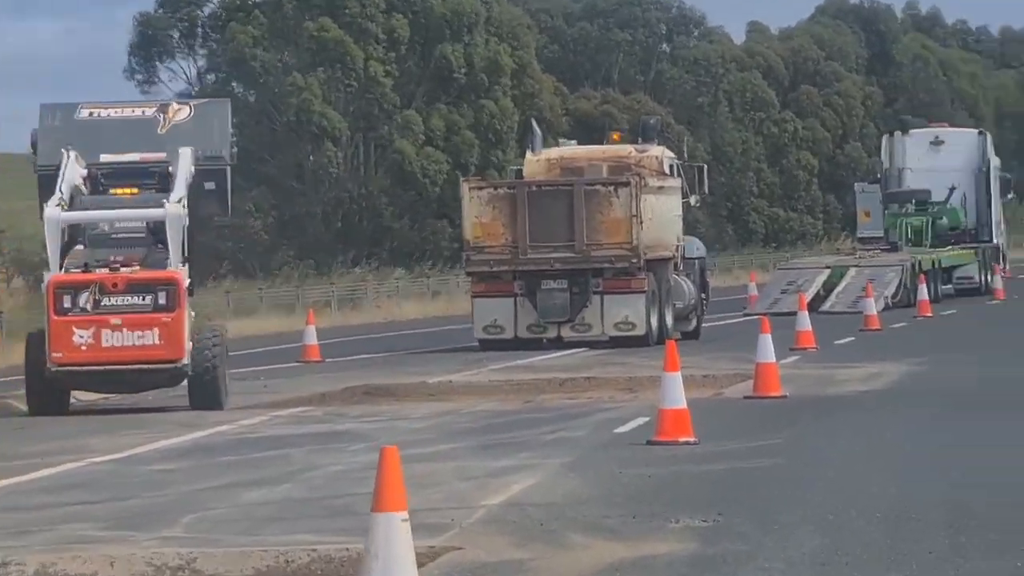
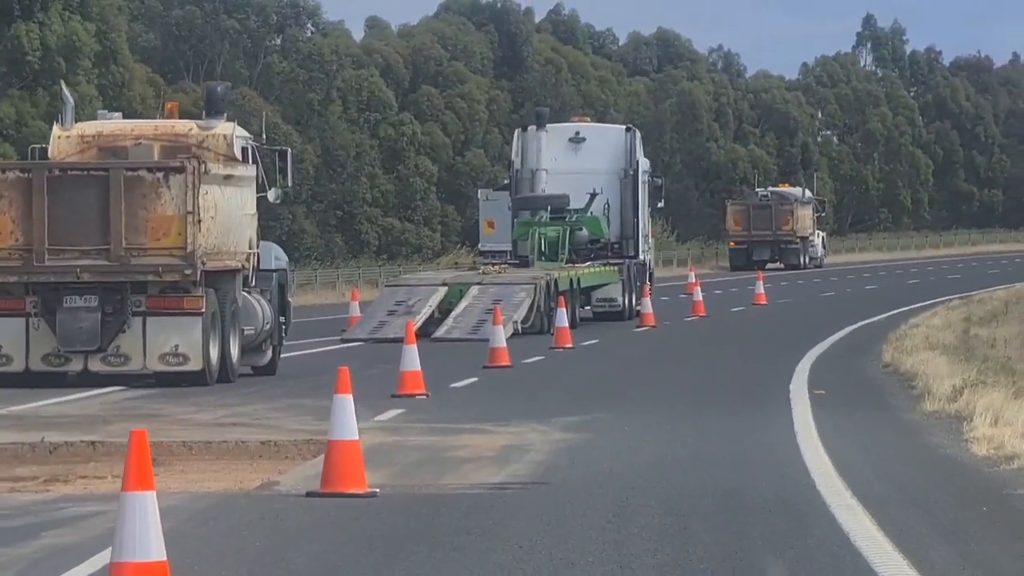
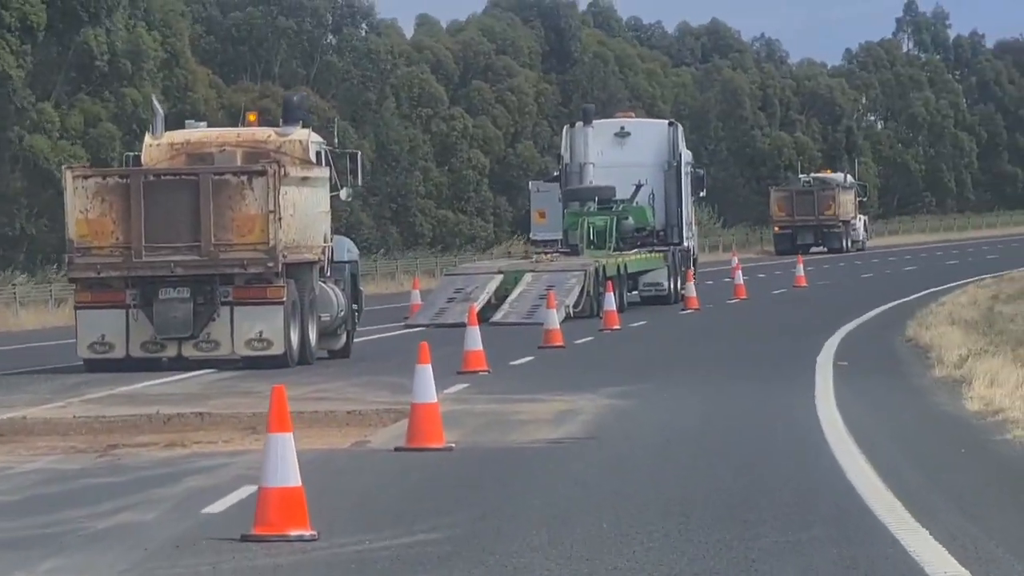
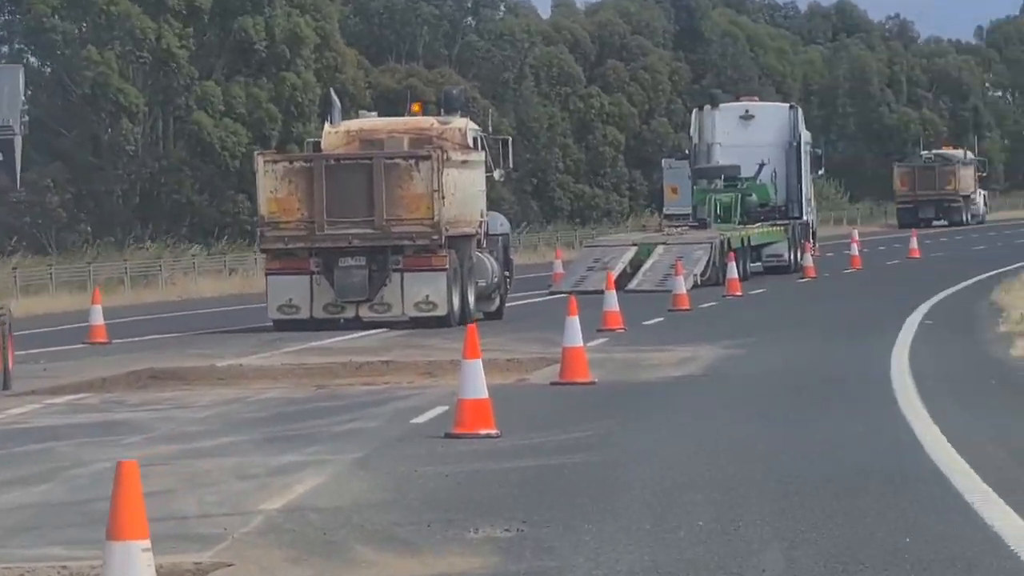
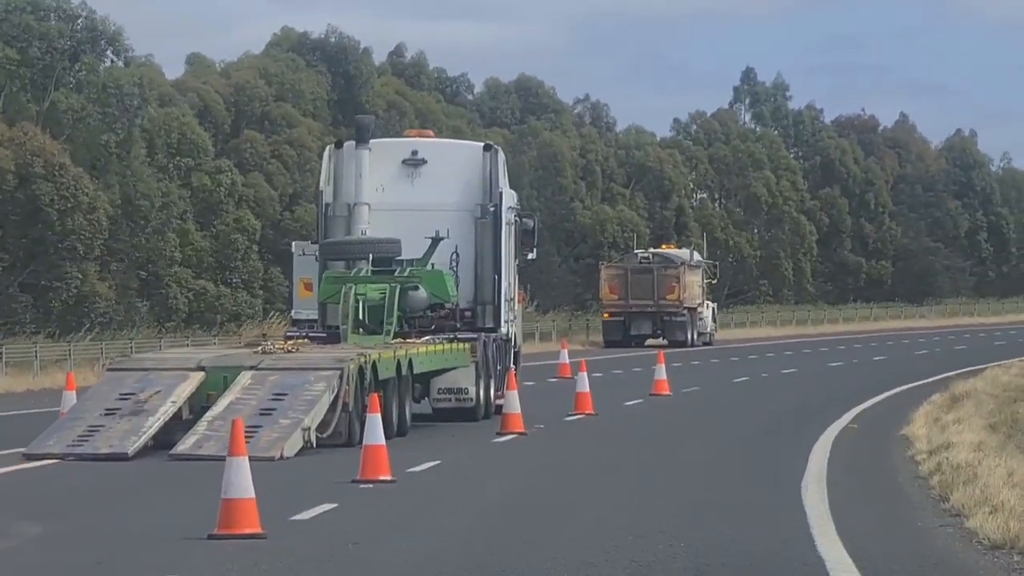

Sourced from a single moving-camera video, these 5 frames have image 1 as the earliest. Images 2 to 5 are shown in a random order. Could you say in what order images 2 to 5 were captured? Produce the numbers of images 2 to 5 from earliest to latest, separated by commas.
4, 3, 2, 5
